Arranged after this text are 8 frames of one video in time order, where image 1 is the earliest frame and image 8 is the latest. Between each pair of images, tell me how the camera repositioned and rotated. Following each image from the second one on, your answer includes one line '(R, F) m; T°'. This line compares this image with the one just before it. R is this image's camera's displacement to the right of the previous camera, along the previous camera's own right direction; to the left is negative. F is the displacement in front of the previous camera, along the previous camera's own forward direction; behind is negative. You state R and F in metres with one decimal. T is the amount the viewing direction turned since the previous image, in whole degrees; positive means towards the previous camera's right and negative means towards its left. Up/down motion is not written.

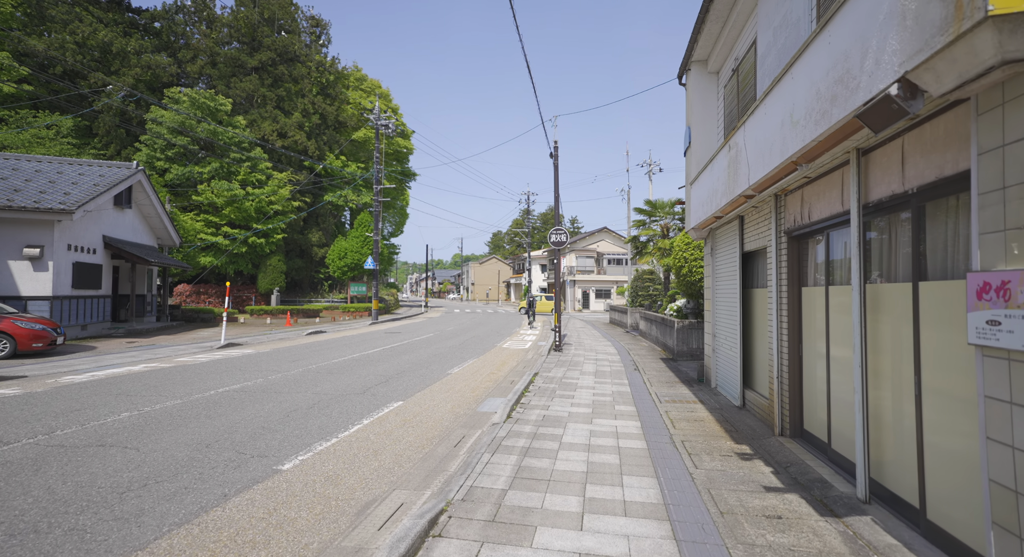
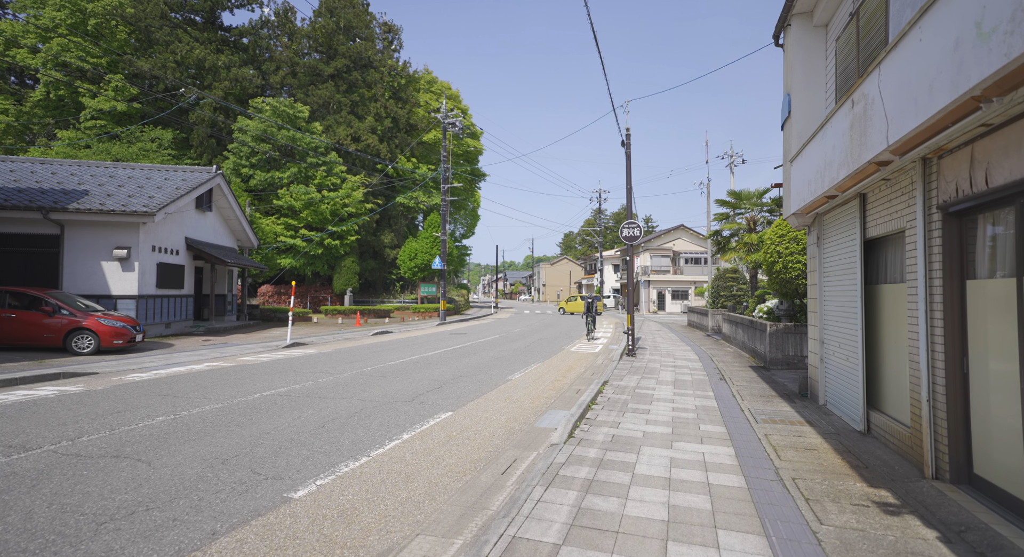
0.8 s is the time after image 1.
(+0.1, +1.0) m; -7°
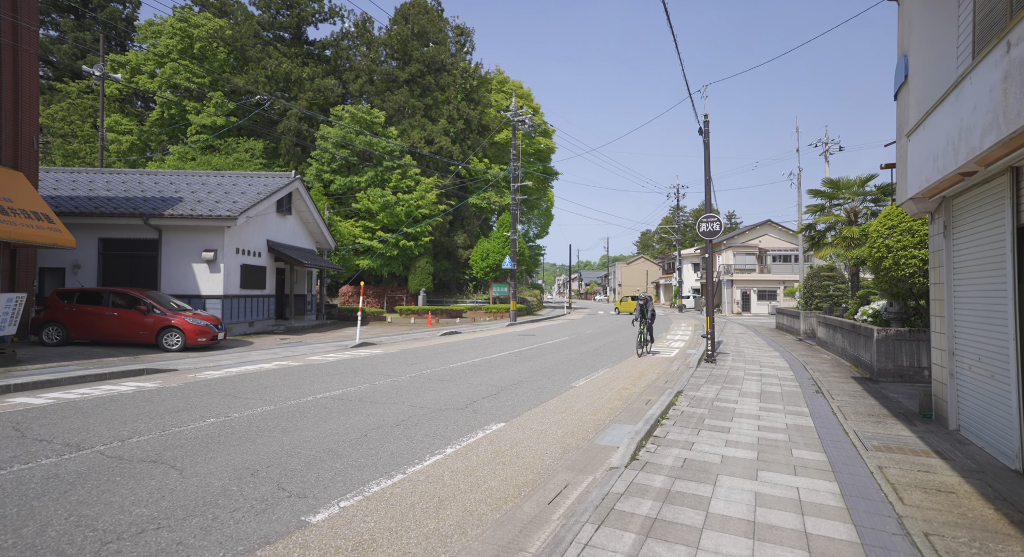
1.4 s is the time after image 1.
(+0.2, +0.6) m; -8°
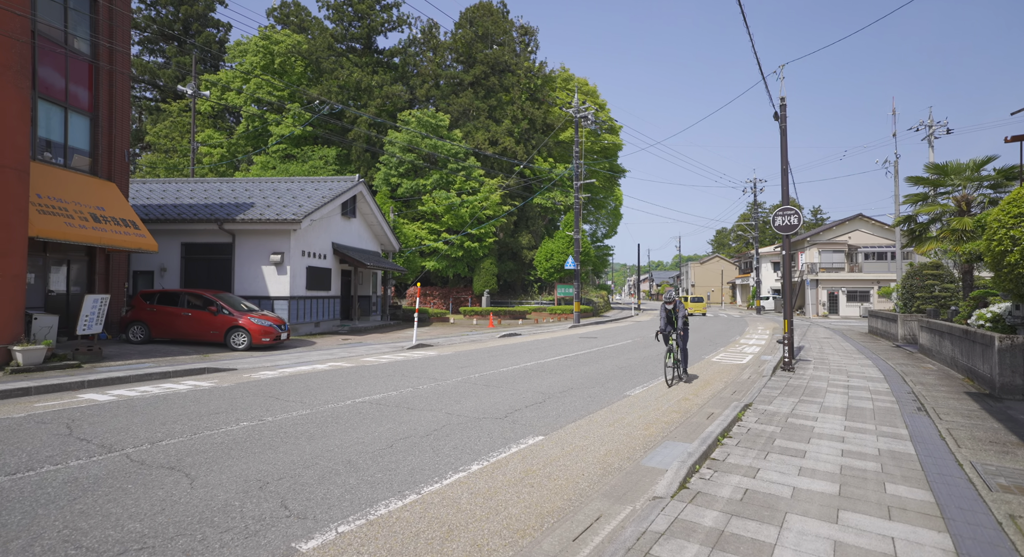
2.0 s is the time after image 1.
(+0.3, +0.5) m; -7°
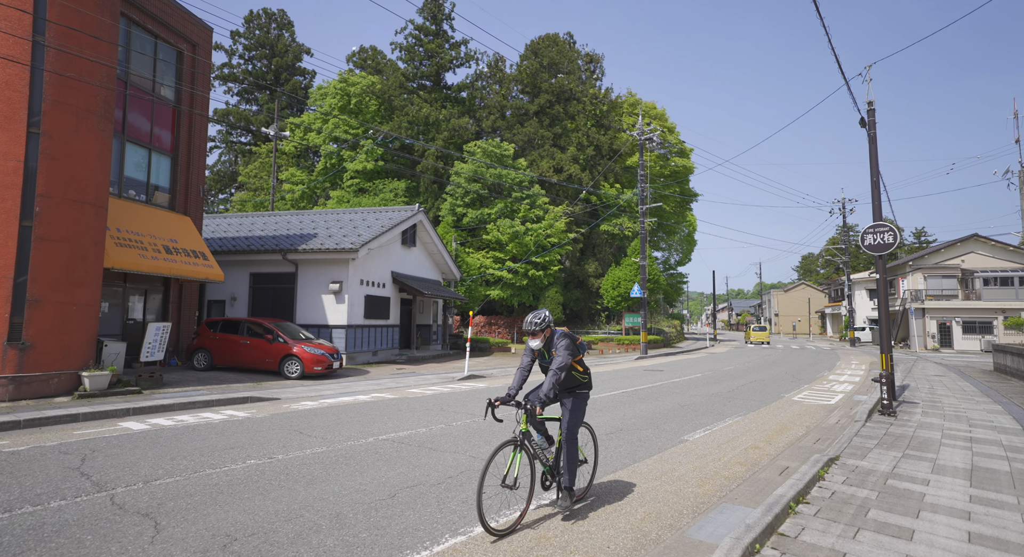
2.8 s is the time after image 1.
(+0.4, +0.7) m; -7°
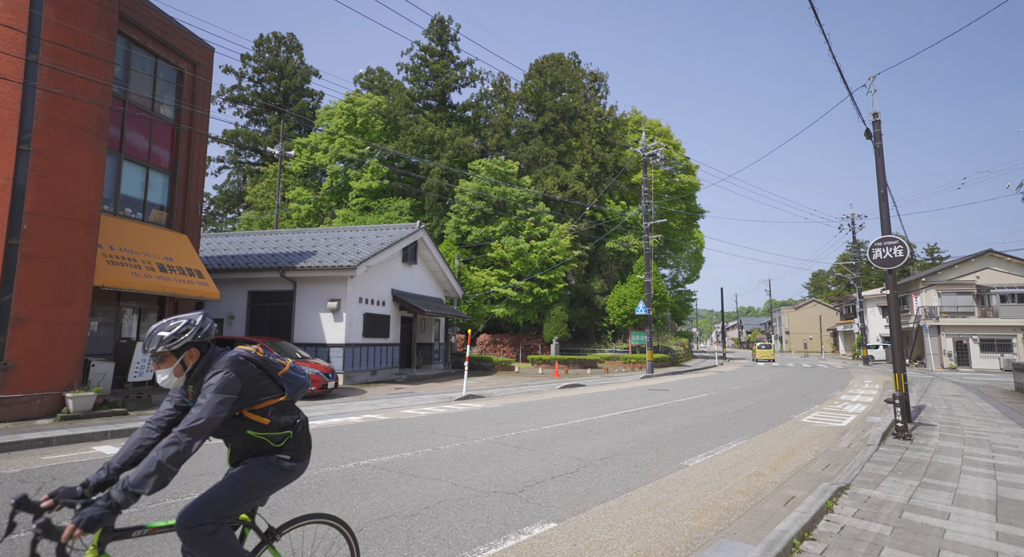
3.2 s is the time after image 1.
(+0.2, +0.3) m; -1°
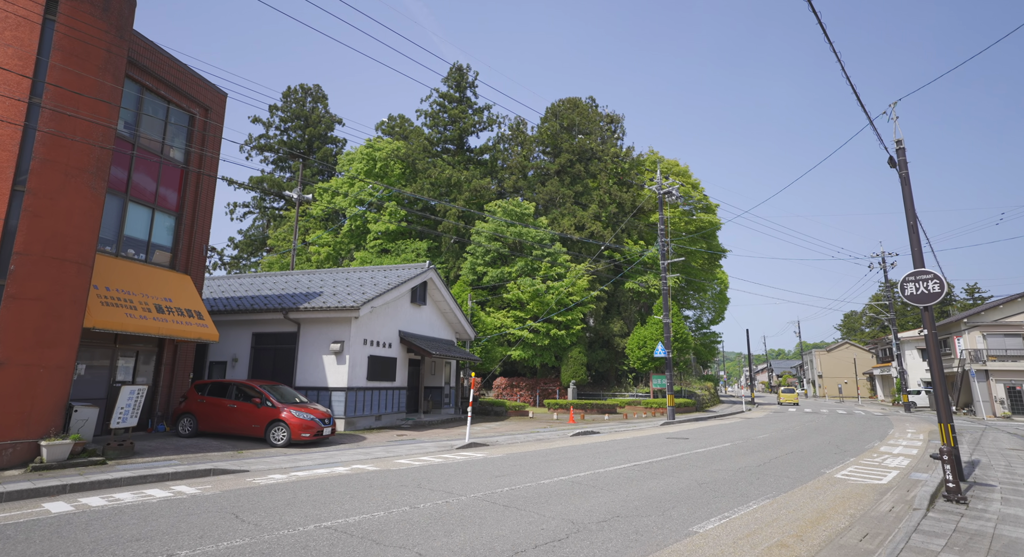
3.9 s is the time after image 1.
(+0.4, +0.7) m; -2°
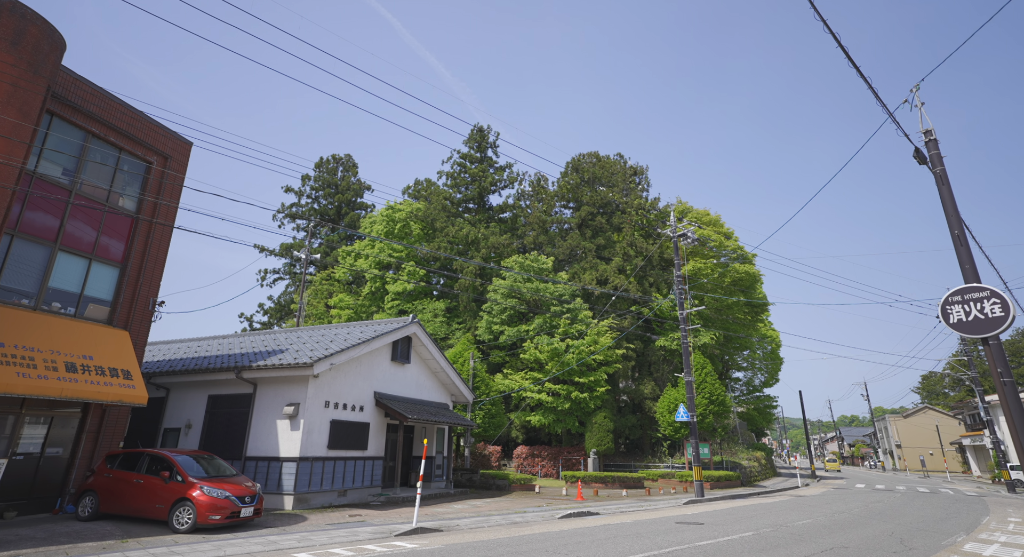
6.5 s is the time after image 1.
(+1.8, +2.2) m; -5°
